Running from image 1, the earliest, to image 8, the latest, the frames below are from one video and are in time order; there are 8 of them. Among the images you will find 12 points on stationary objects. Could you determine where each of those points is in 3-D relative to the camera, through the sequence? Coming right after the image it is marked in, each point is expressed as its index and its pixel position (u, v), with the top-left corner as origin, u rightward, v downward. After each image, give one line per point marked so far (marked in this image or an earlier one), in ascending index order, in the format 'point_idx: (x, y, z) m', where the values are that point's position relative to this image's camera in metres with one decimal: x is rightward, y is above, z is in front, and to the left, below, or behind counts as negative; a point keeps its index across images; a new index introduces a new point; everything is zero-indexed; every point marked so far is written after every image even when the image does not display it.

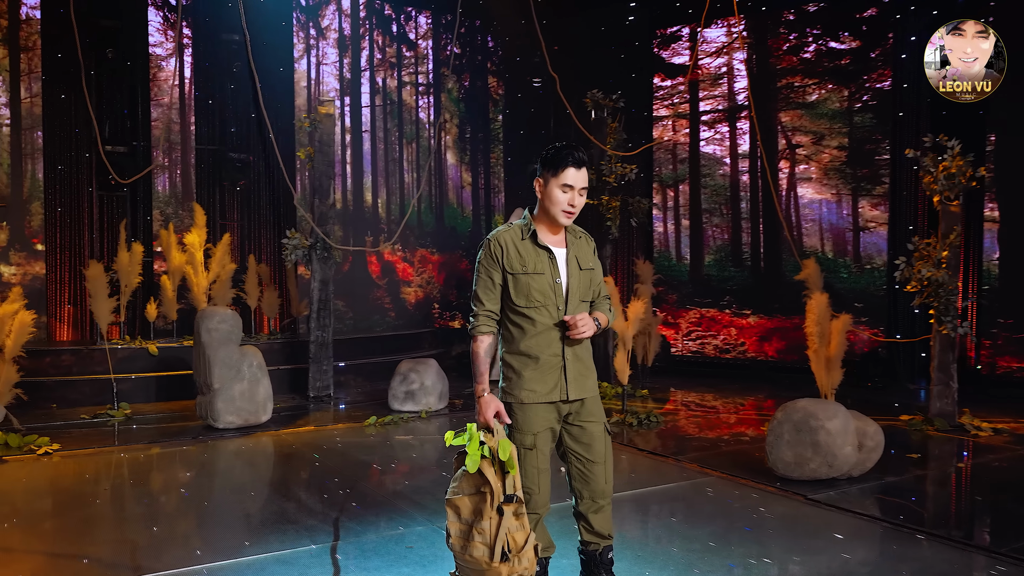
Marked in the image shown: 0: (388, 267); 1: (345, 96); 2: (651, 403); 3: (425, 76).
0: (-1.0, +0.1, +7.6) m
1: (-1.2, +1.2, +7.3) m
2: (+0.8, -0.6, +6.3) m
3: (-0.6, +1.3, +7.2) m
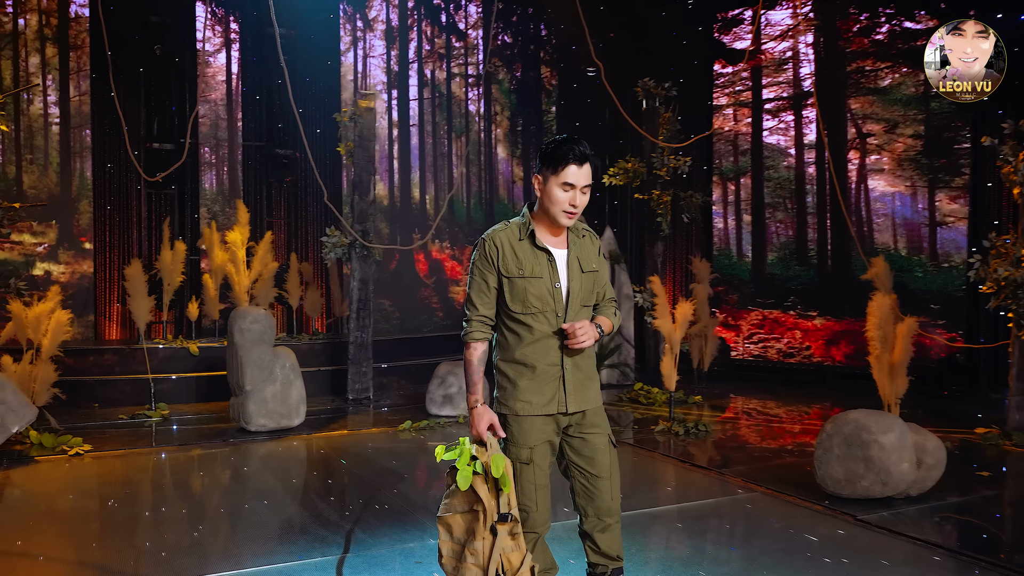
0: (-0.6, +0.2, +7.5) m
1: (-0.8, +1.2, +7.1) m
2: (+1.0, -0.6, +6.0) m
3: (-0.3, +1.3, +7.0) m
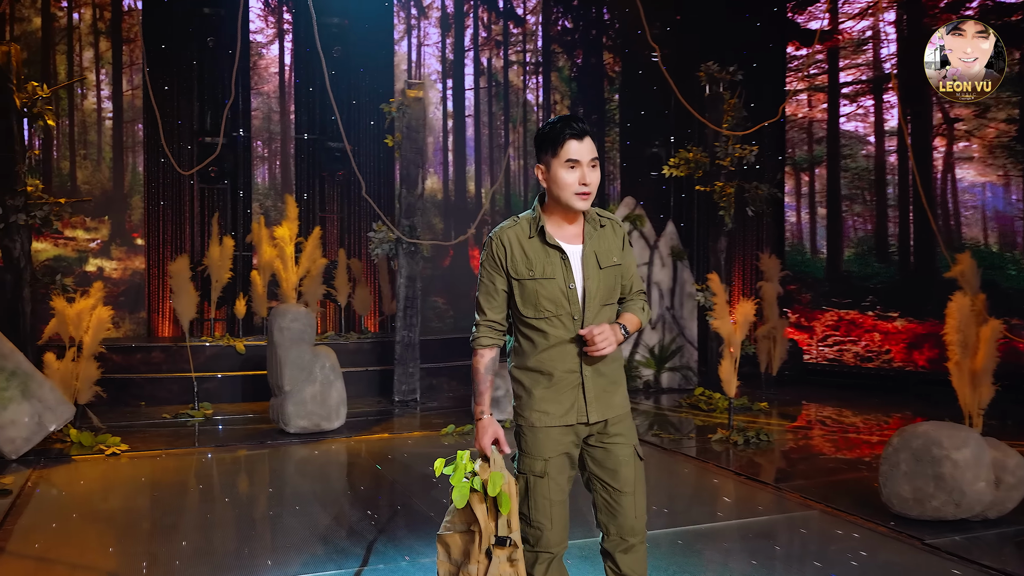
0: (-0.2, +0.2, +7.2) m
1: (-0.4, +1.3, +6.9) m
2: (+1.3, -0.6, +5.6) m
3: (+0.1, +1.4, +6.7) m
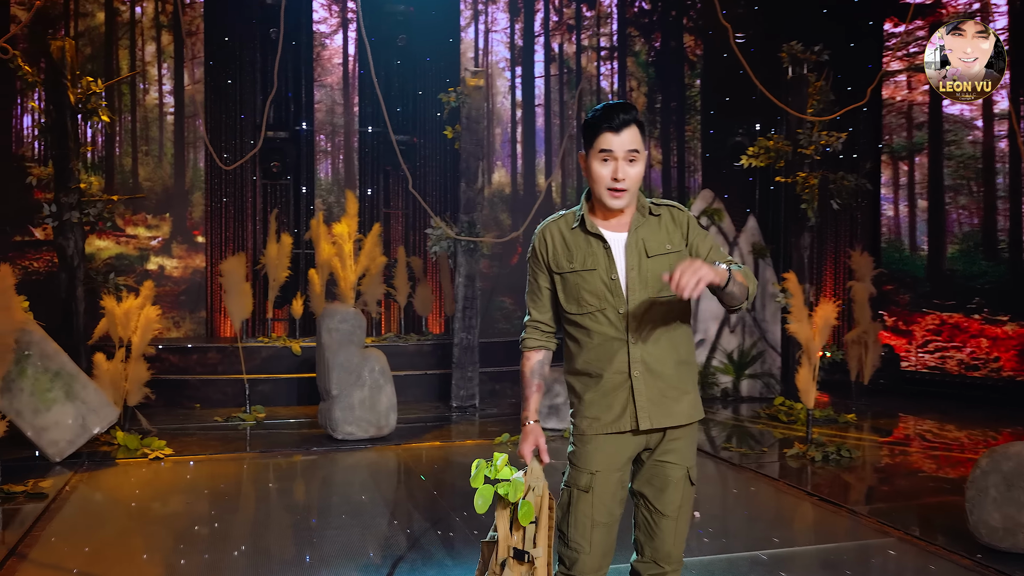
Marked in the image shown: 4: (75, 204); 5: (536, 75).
0: (+0.3, +0.2, +6.8) m
1: (0.0, +1.3, +6.5) m
2: (+1.5, -0.6, +5.0) m
3: (+0.5, +1.4, +6.3) m
4: (-2.0, +0.4, +5.3) m
5: (+0.1, +1.2, +6.6) m
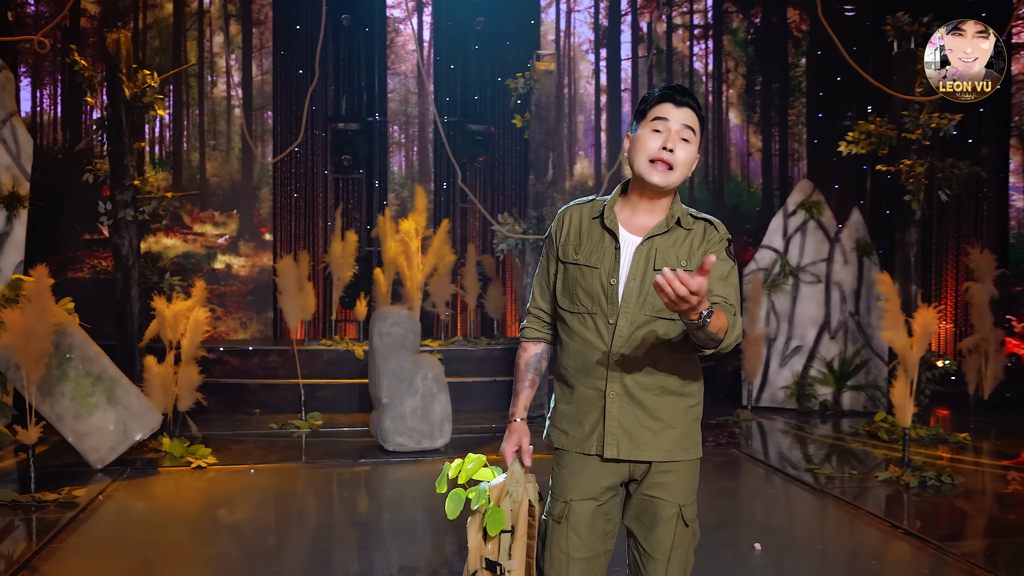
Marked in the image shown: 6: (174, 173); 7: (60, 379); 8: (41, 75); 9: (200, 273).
0: (+0.7, +0.2, +6.3) m
1: (+0.5, +1.3, +6.1) m
2: (+1.8, -0.6, +4.4) m
3: (+1.0, +1.4, +5.8) m
4: (-1.7, +0.4, +5.1) m
5: (+0.6, +1.2, +6.1) m
6: (-1.7, +0.6, +5.8) m
7: (-1.7, -0.4, +4.5) m
8: (-2.3, +1.0, +5.6) m
9: (-1.6, +0.1, +5.8) m
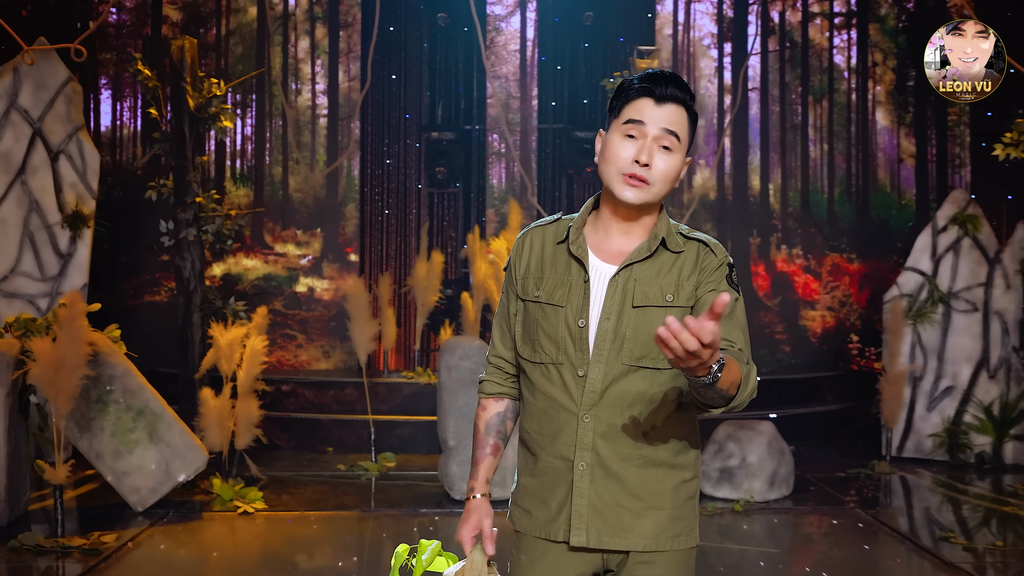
0: (+1.3, 0.0, +5.5) m
1: (+1.0, +1.1, +5.3) m
2: (+2.0, -0.7, +3.4) m
3: (+1.4, +1.2, +5.0) m
4: (-1.3, +0.3, +4.8) m
5: (+1.1, +1.1, +5.3) m
6: (-1.2, +0.5, +5.5) m
7: (-1.5, -0.4, +4.1) m
8: (-1.8, +0.9, +5.3) m
9: (-1.1, 0.0, +5.4) m
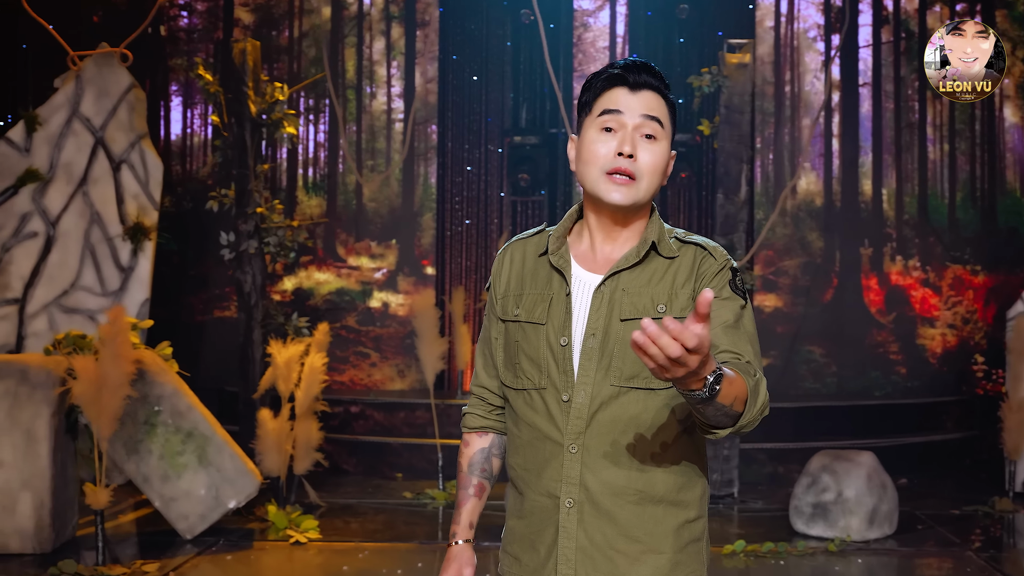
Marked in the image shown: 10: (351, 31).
0: (+1.7, 0.0, +5.0) m
1: (+1.3, +1.1, +4.9) m
2: (+2.1, -0.8, +2.8) m
3: (+1.7, +1.2, +4.5) m
4: (-1.0, +0.2, +4.5) m
5: (+1.5, +1.0, +4.9) m
6: (-0.8, +0.4, +5.2) m
7: (-1.2, -0.5, +3.9) m
8: (-1.4, +0.9, +5.1) m
9: (-0.7, -0.1, +5.2) m
10: (-0.7, +1.2, +5.2) m
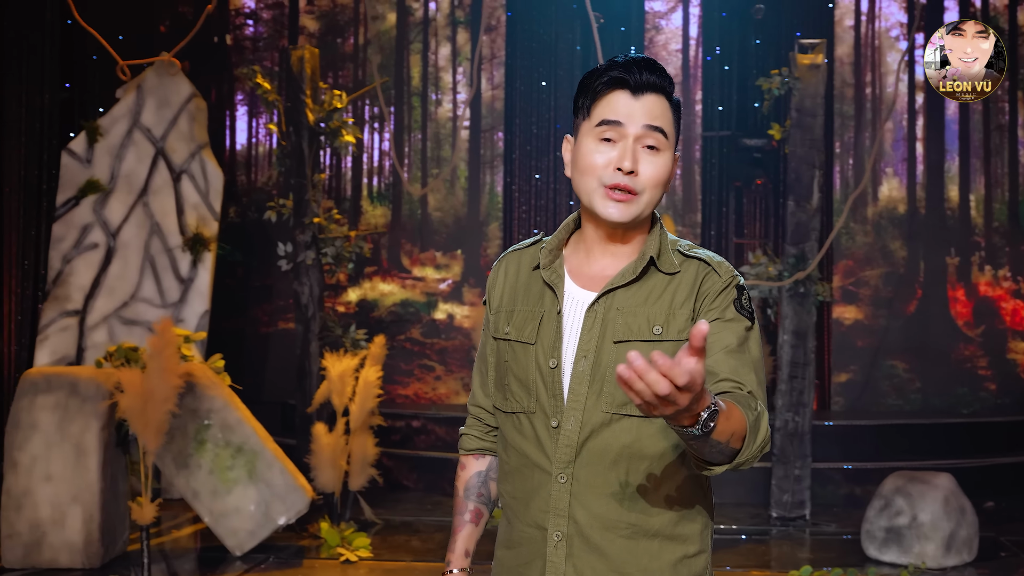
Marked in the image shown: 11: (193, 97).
0: (+1.9, -0.1, +4.7) m
1: (+1.6, +1.0, +4.6) m
2: (+2.2, -0.8, +2.5) m
3: (+2.0, +1.1, +4.2) m
4: (-0.8, +0.2, +4.5) m
5: (+1.7, +1.0, +4.6) m
6: (-0.5, +0.4, +5.1) m
7: (-1.0, -0.5, +3.8) m
8: (-1.1, +0.8, +5.1) m
9: (-0.4, -0.2, +5.1) m
10: (-0.4, +1.1, +5.1) m
11: (-1.3, +0.8, +4.6) m
